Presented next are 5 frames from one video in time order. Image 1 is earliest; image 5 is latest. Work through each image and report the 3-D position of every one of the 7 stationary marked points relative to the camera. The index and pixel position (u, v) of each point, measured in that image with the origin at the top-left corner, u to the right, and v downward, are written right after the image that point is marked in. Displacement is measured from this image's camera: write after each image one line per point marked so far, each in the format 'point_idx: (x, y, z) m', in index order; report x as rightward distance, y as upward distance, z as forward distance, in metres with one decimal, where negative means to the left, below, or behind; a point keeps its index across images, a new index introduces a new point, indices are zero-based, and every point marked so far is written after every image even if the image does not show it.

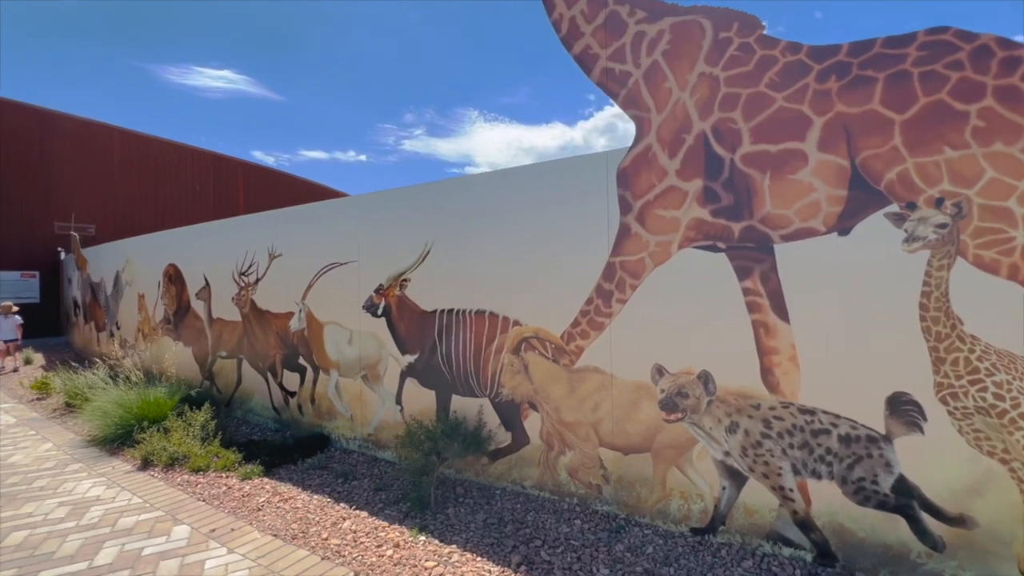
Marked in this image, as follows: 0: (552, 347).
0: (+0.4, -0.6, +4.5) m
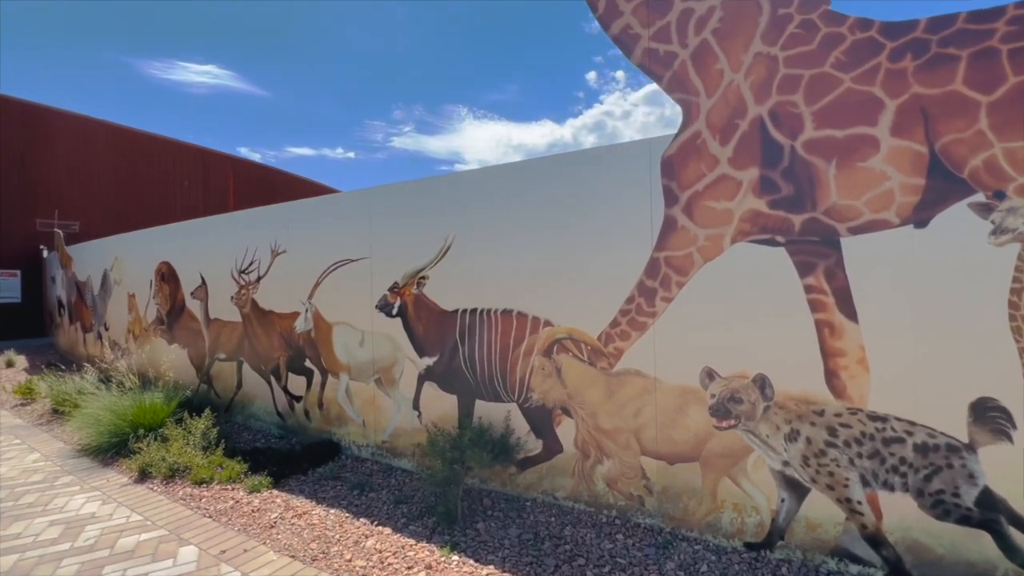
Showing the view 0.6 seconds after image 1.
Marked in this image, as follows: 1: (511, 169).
0: (+0.7, -0.6, +4.2) m
1: (0.0, +1.2, +4.6) m
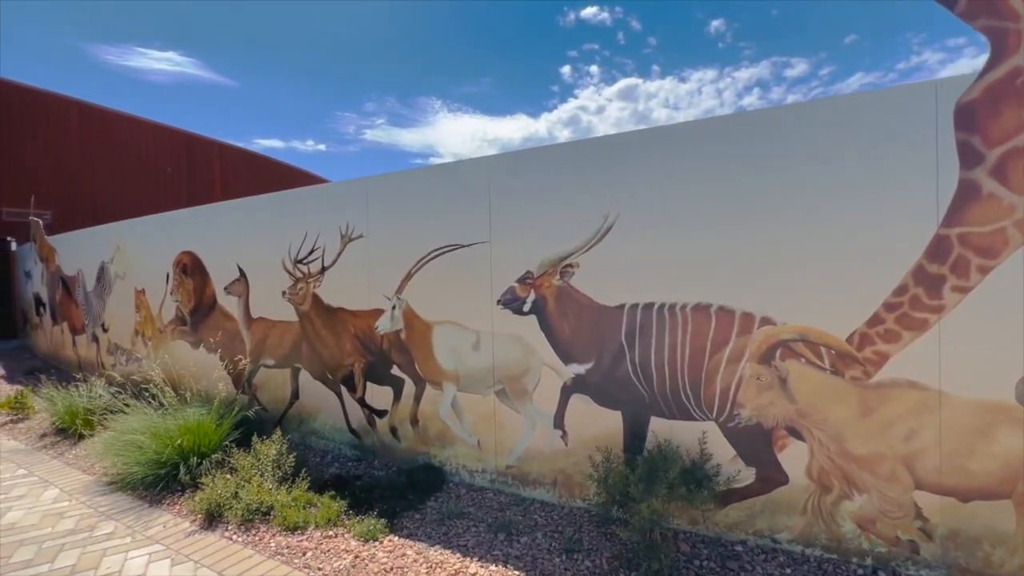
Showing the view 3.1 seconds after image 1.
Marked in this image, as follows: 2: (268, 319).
0: (+2.3, -0.5, +3.3) m
1: (+1.5, +1.3, +3.6) m
2: (-3.4, -0.4, +6.5) m
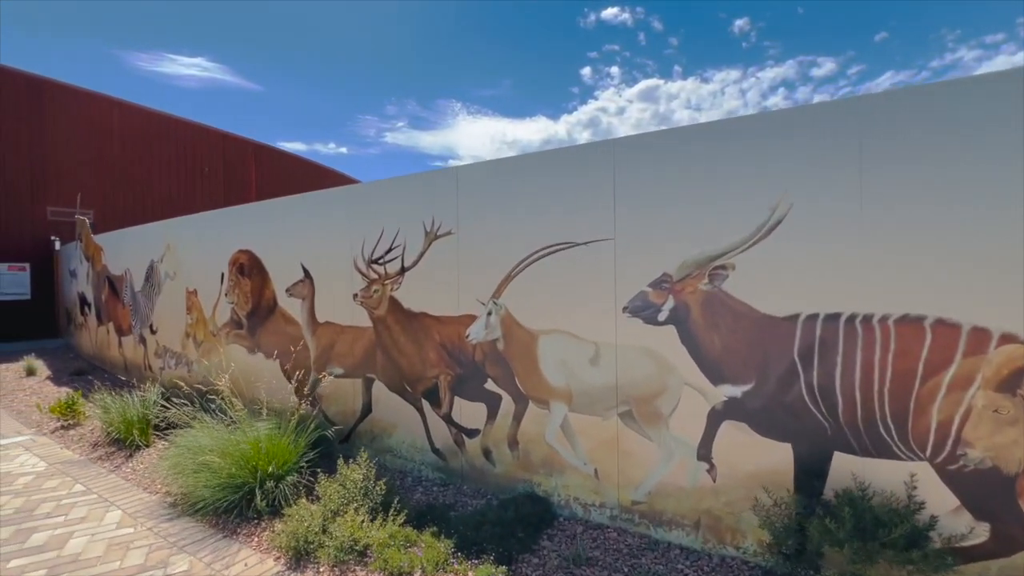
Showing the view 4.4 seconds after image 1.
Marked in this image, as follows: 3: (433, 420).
0: (+3.3, -0.5, +2.6) m
1: (+2.6, +1.2, +2.9) m
2: (-2.2, -0.5, +5.9) m
3: (-0.9, -1.4, +5.1) m
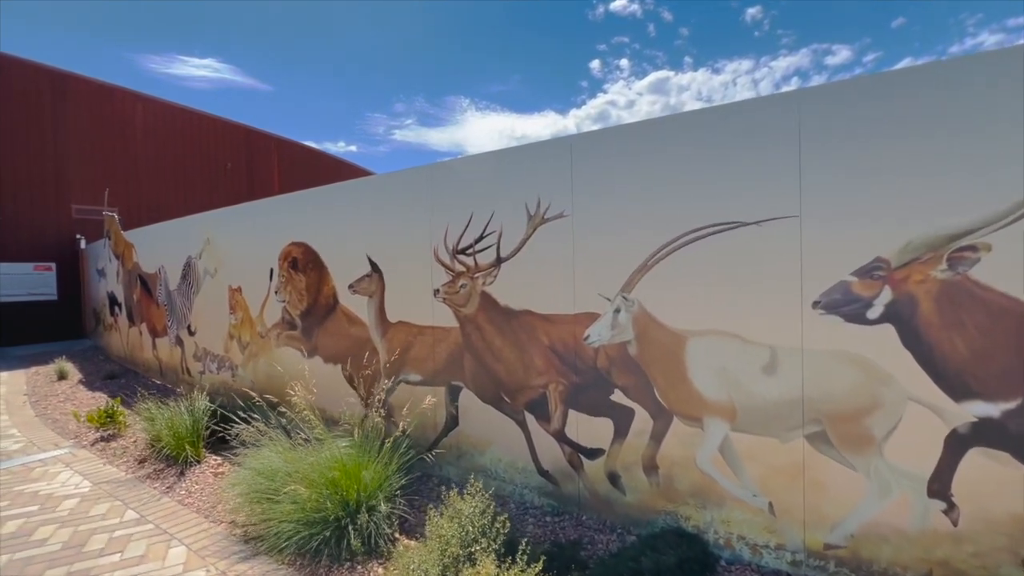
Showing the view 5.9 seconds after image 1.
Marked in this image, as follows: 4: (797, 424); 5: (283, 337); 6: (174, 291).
0: (+4.3, -0.4, +1.7) m
1: (+3.6, +1.3, +2.1) m
2: (-1.1, -0.4, +5.2) m
3: (+0.3, -1.4, +4.3) m
4: (+2.0, -0.9, +3.2) m
5: (-3.2, -0.7, +6.6) m
6: (-6.5, 0.0, +9.1) m
